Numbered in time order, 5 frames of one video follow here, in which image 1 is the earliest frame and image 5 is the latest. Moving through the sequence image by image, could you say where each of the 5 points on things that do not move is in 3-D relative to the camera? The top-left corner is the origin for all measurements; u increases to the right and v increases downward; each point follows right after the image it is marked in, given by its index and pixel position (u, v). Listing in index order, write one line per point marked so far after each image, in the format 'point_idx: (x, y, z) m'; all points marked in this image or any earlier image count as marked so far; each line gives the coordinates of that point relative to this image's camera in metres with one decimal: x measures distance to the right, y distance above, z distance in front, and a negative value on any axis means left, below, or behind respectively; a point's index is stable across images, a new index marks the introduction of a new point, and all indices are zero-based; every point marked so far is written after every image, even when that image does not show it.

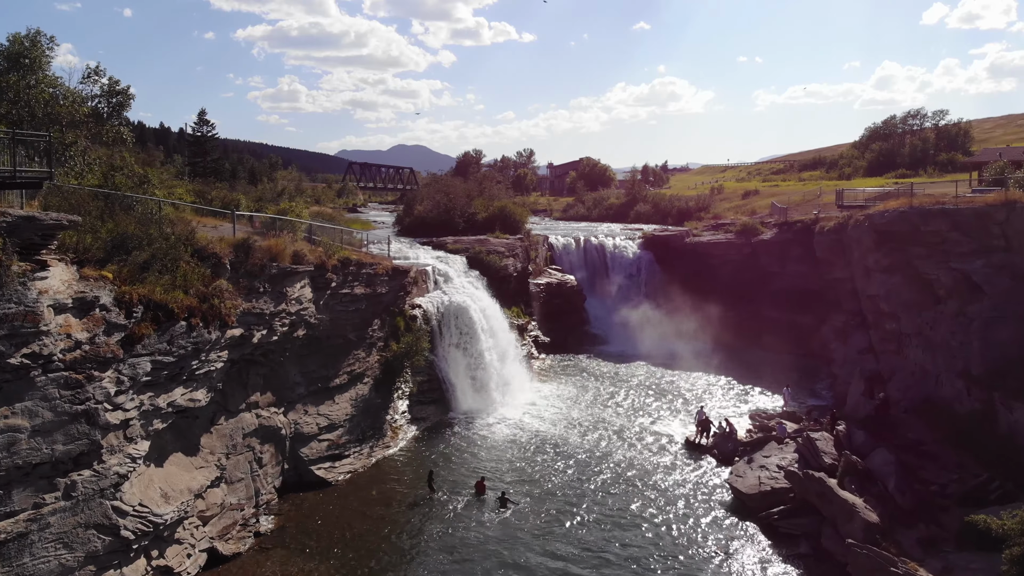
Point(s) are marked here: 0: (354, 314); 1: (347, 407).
0: (-3.5, -0.6, +19.3) m
1: (-3.7, -2.6, +19.1) m
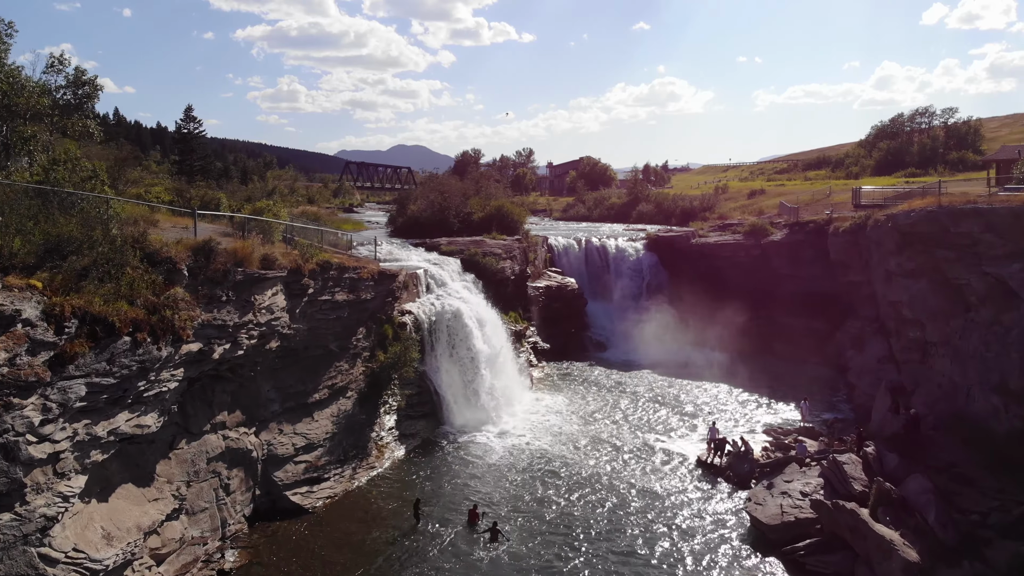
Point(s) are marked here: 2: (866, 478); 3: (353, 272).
0: (-3.6, -0.7, +17.7) m
1: (-3.8, -2.8, +17.5) m
2: (+6.3, -3.4, +15.3) m
3: (-3.4, +0.3, +18.3) m
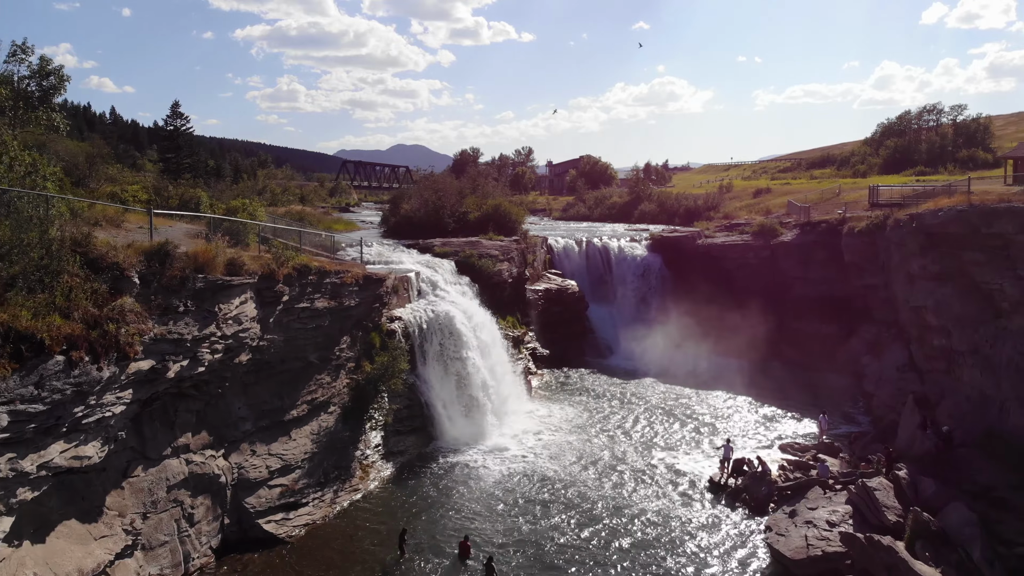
0: (-3.7, -0.8, +16.2) m
1: (-3.8, -2.9, +16.0) m
2: (+6.2, -3.5, +13.8) m
3: (-3.4, +0.2, +16.8) m
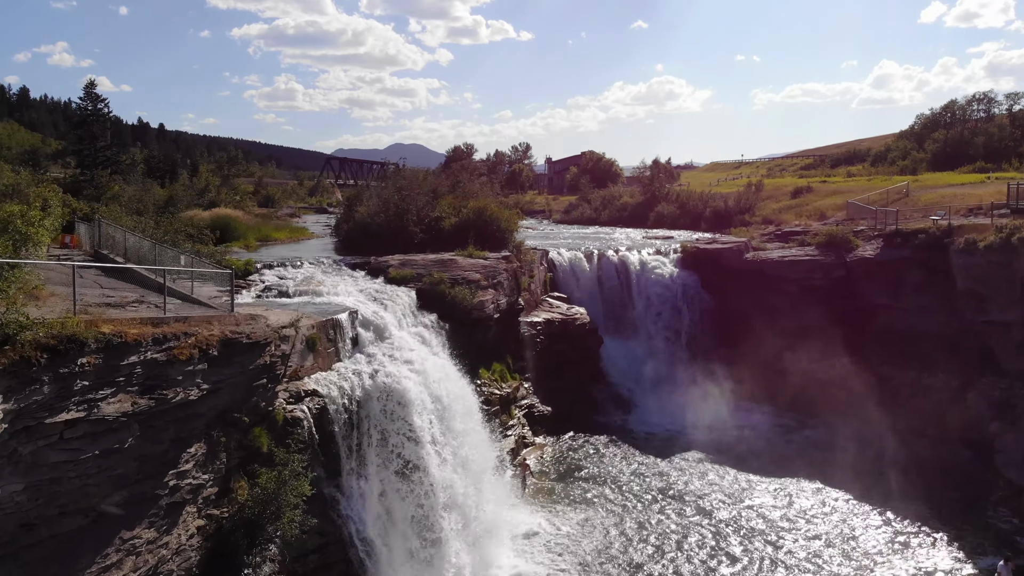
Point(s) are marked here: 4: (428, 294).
0: (-4.0, -1.7, +8.5) m
1: (-4.1, -3.8, +8.3) m
2: (+5.9, -4.4, +6.1) m
3: (-3.7, -0.6, +9.1) m
4: (-1.8, -0.1, +18.0) m
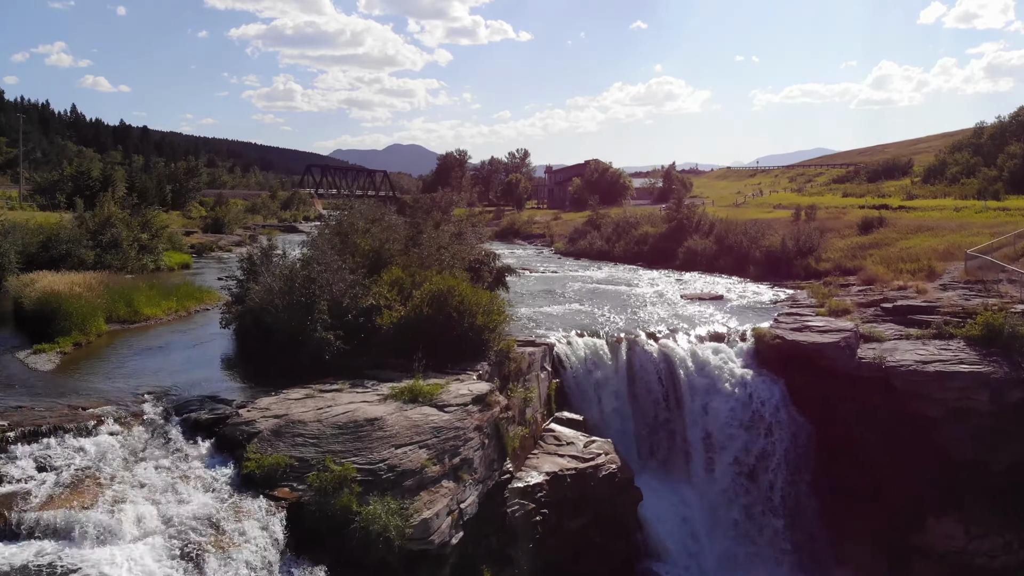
0: (-4.2, -3.8, 0.0) m
1: (-4.4, -5.9, -0.2) m
2: (+5.7, -6.5, -2.4) m
3: (-4.0, -2.8, +0.5) m
4: (-2.0, -2.3, +9.4) m
